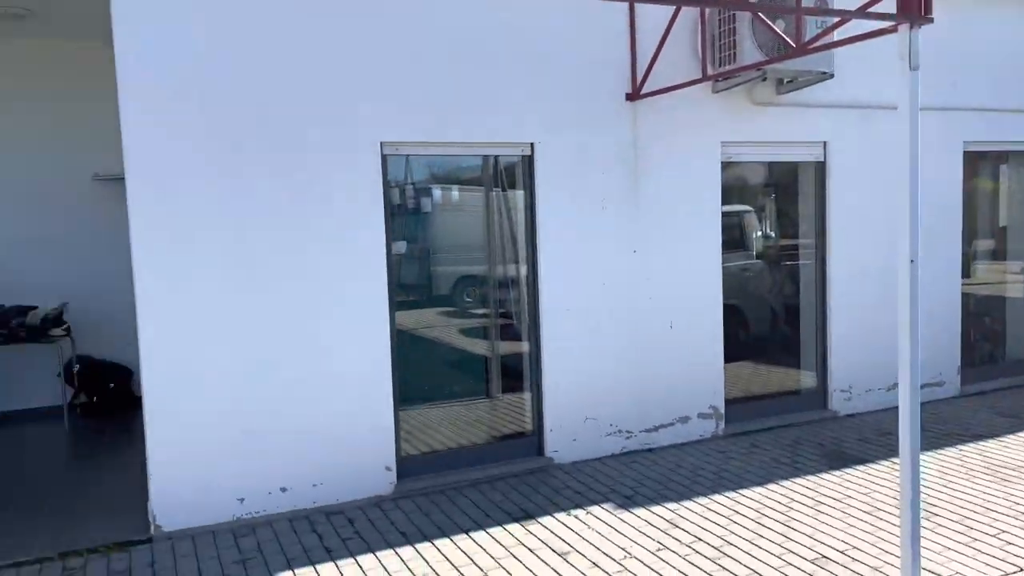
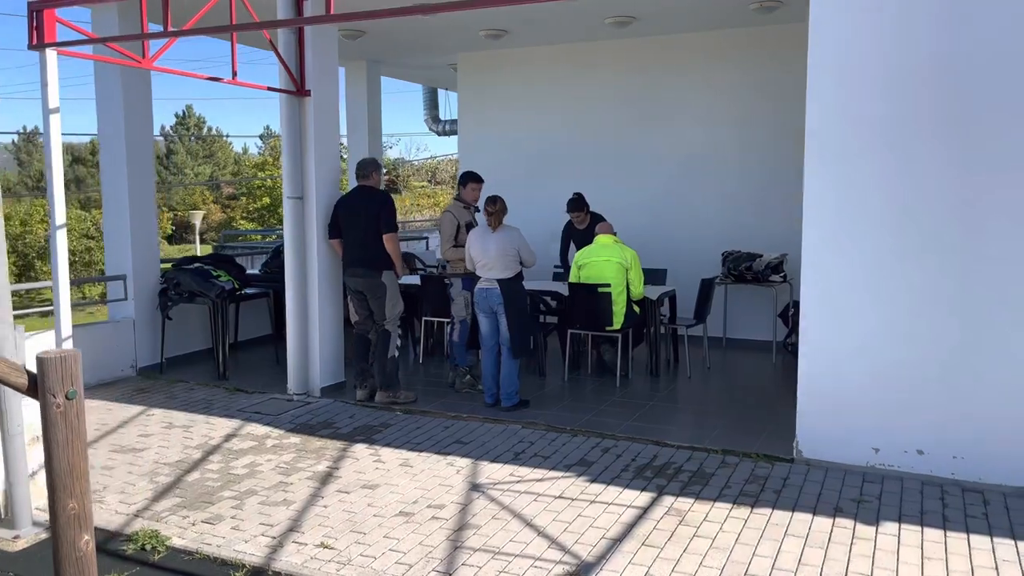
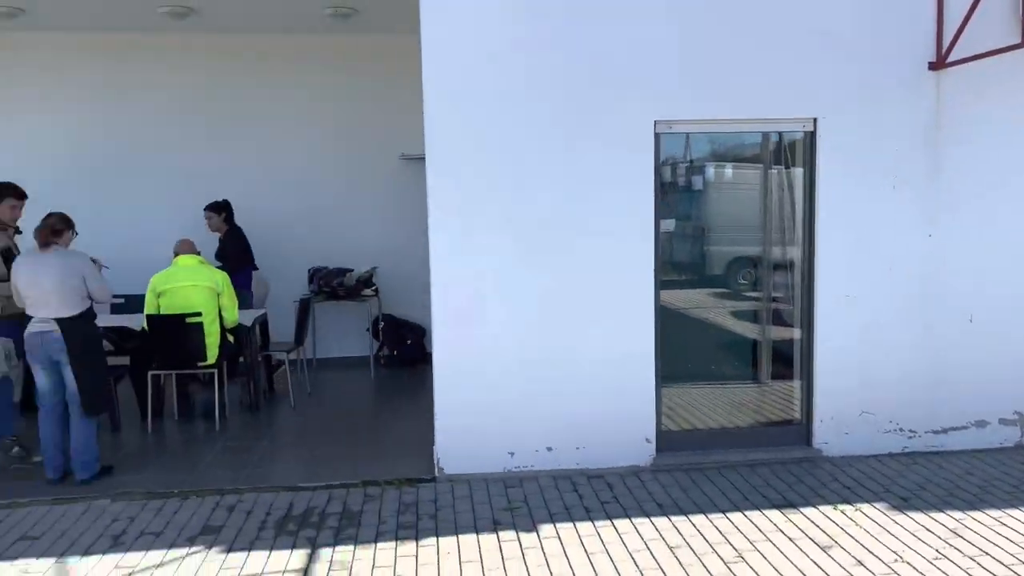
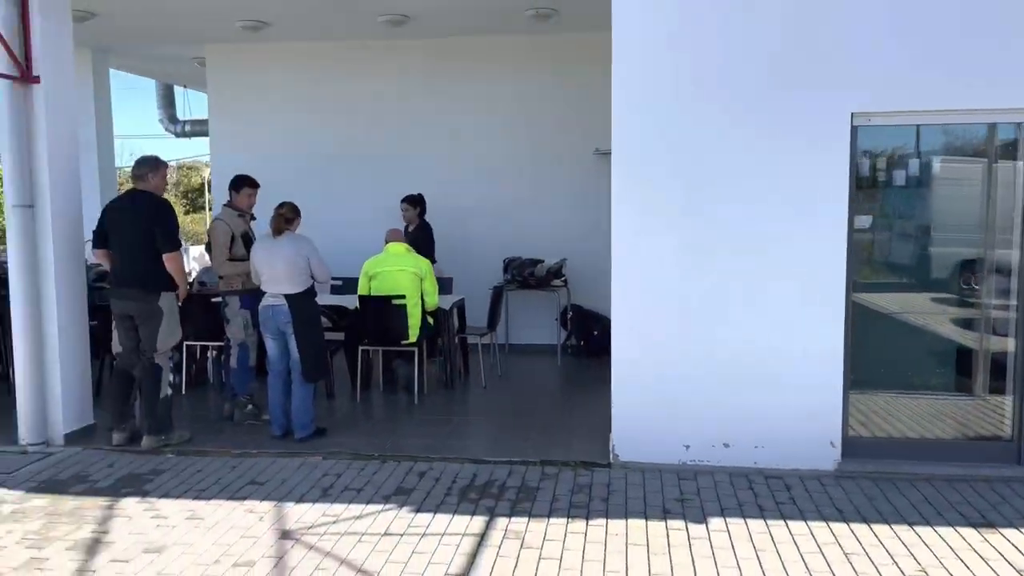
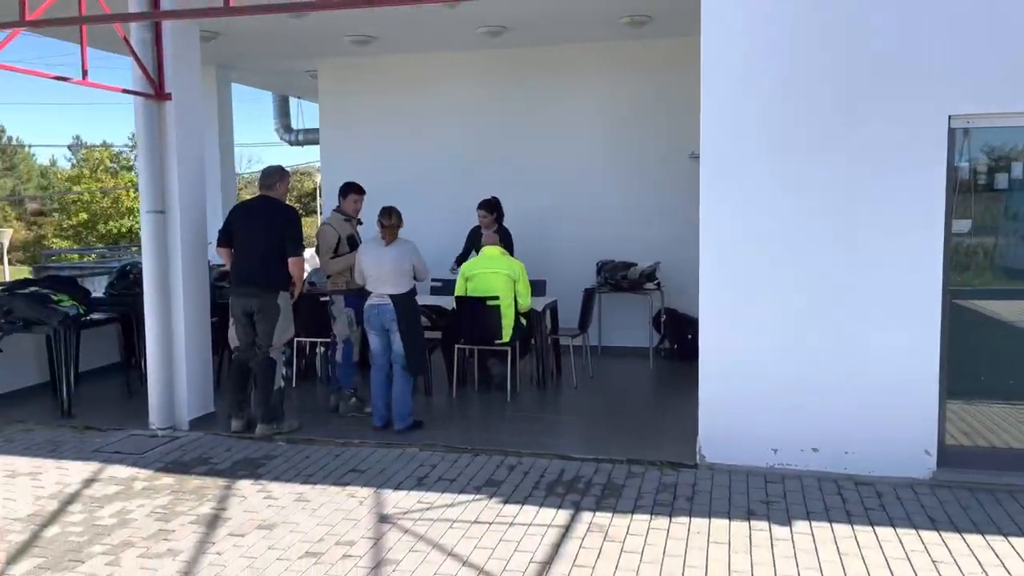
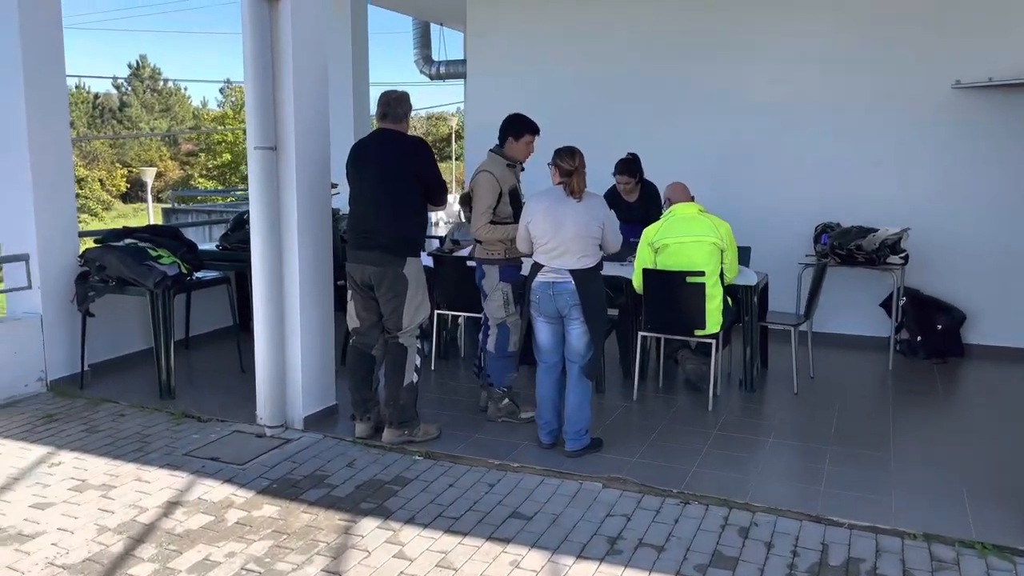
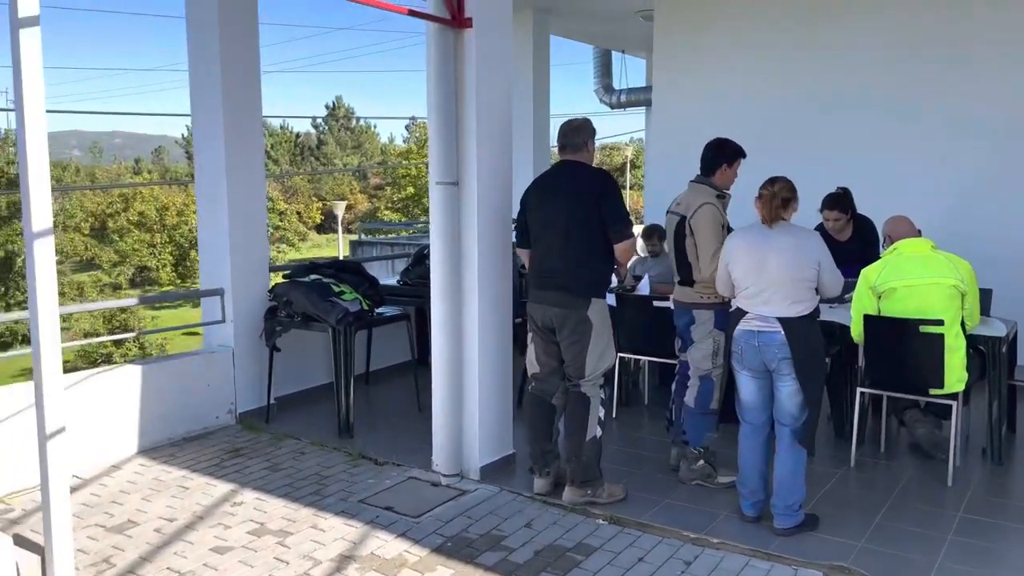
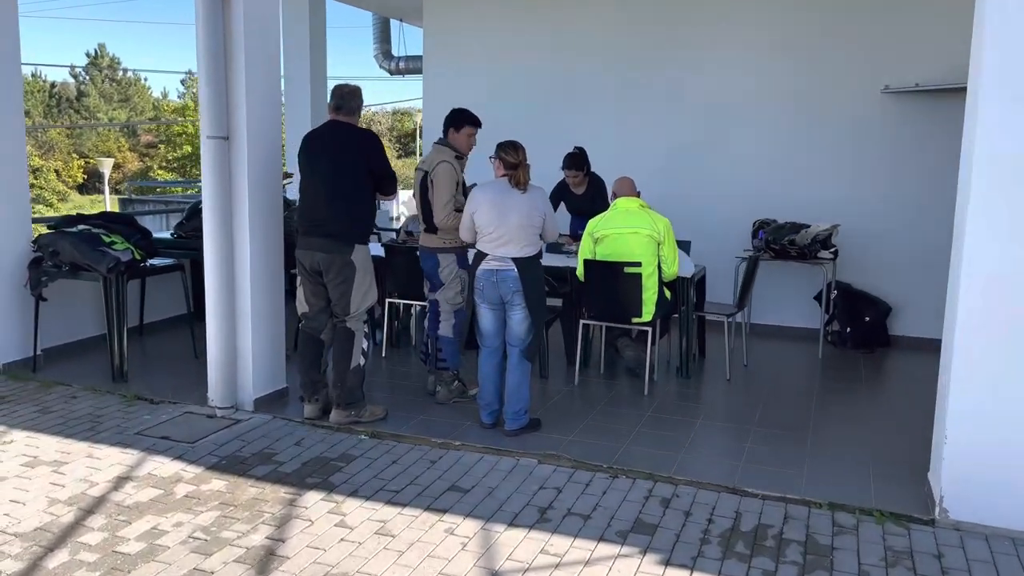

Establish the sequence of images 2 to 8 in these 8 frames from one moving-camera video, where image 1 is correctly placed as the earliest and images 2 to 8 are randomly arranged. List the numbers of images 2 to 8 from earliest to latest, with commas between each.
3, 4, 5, 2, 8, 6, 7
